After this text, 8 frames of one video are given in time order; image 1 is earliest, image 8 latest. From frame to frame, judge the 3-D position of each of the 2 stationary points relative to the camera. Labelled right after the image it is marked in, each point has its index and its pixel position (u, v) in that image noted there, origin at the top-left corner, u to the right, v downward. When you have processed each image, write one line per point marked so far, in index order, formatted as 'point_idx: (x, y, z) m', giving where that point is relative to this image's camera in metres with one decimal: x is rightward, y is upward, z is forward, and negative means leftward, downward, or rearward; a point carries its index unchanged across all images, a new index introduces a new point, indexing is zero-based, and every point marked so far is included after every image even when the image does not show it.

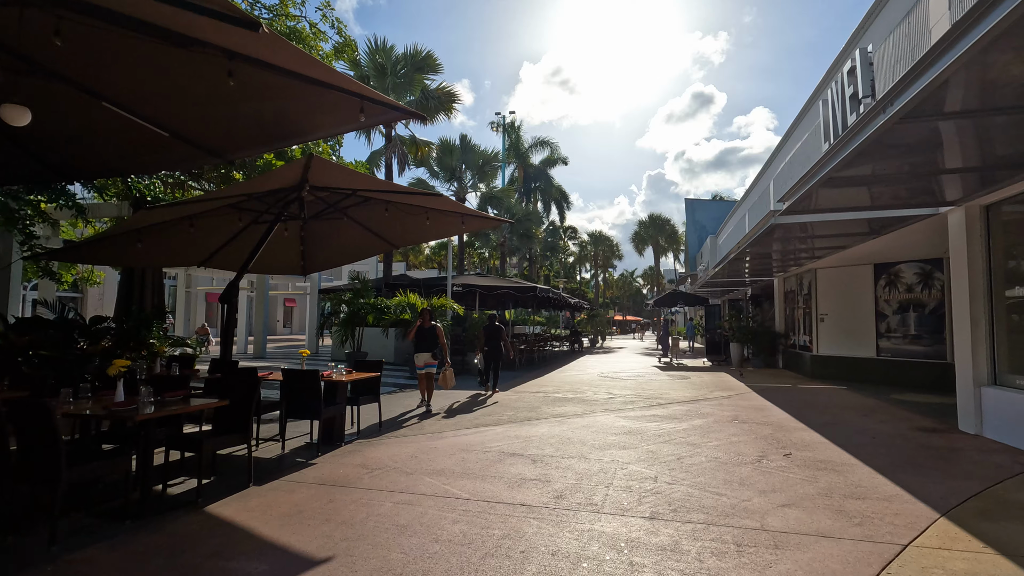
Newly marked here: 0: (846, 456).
0: (+3.5, -1.8, +5.7) m
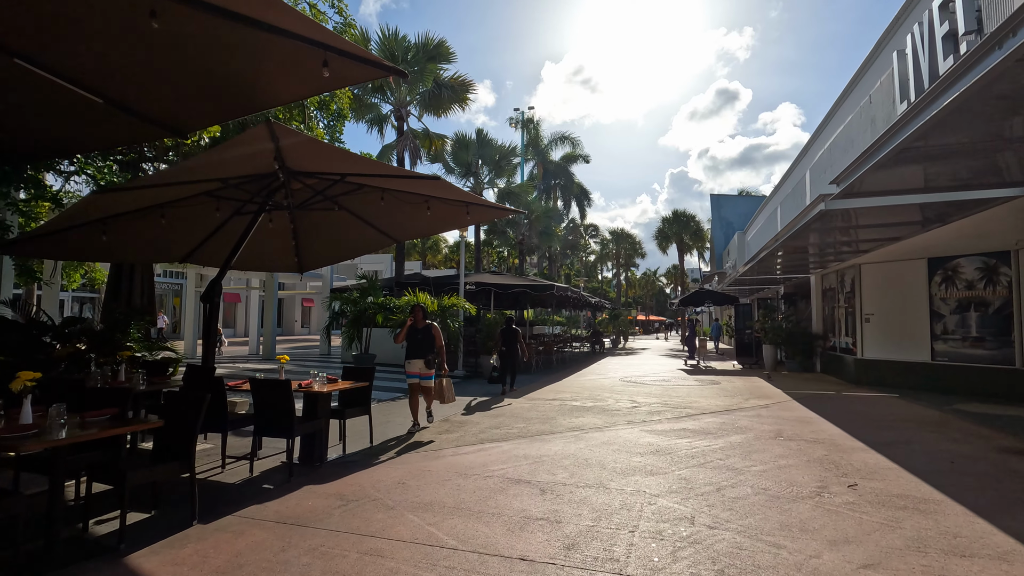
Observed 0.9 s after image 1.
0: (+3.6, -1.7, +4.6) m
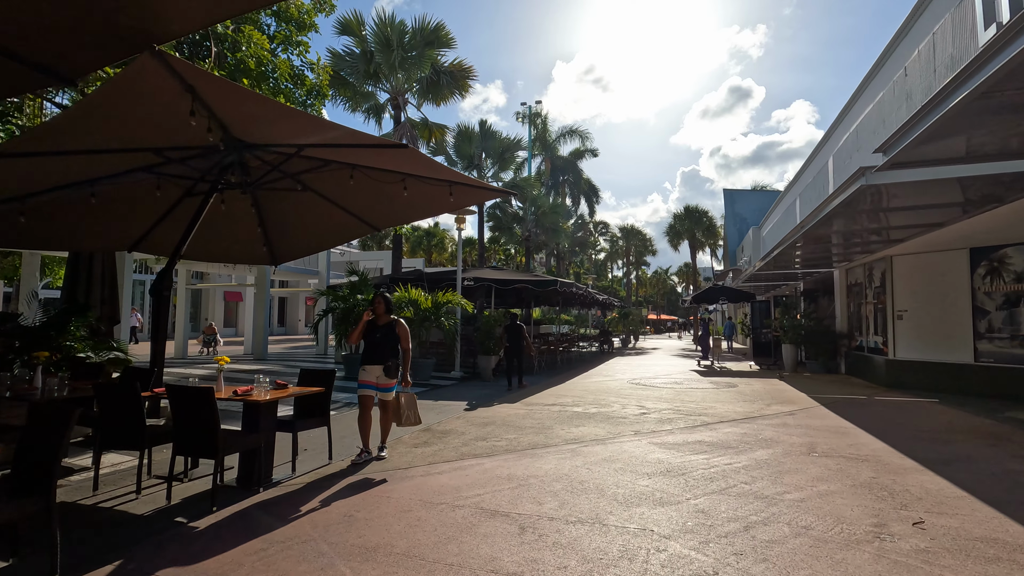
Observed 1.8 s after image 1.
0: (+3.4, -1.6, +3.6) m
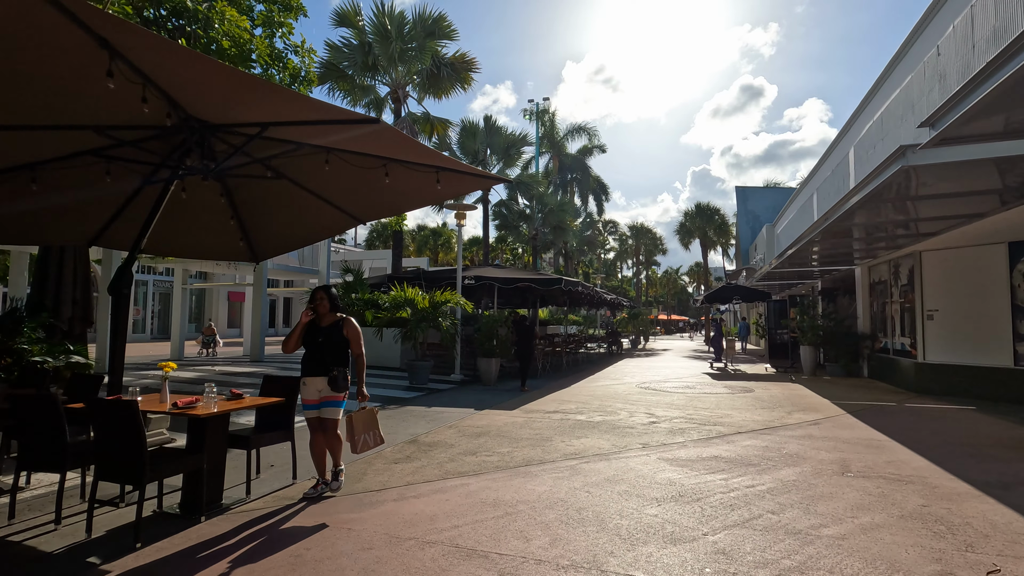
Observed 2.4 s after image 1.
0: (+3.2, -1.6, +2.8) m
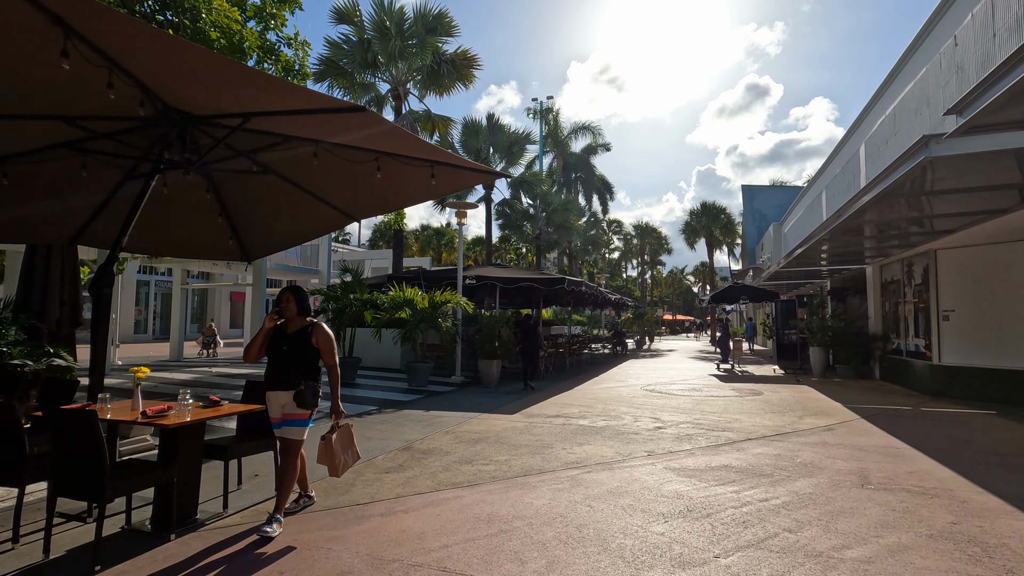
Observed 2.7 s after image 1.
0: (+3.2, -1.6, +2.5) m
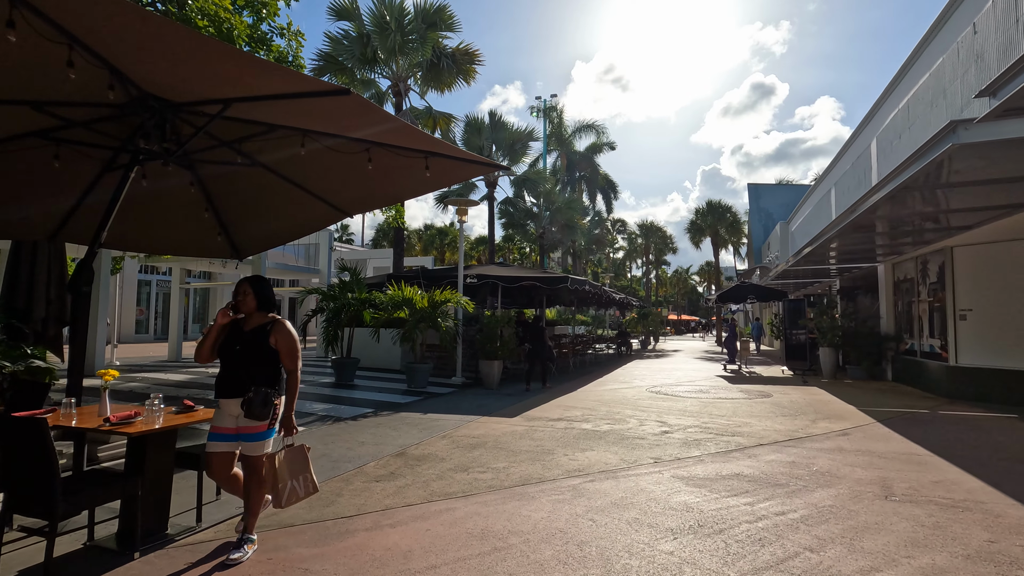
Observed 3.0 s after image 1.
0: (+3.1, -1.5, +2.2) m
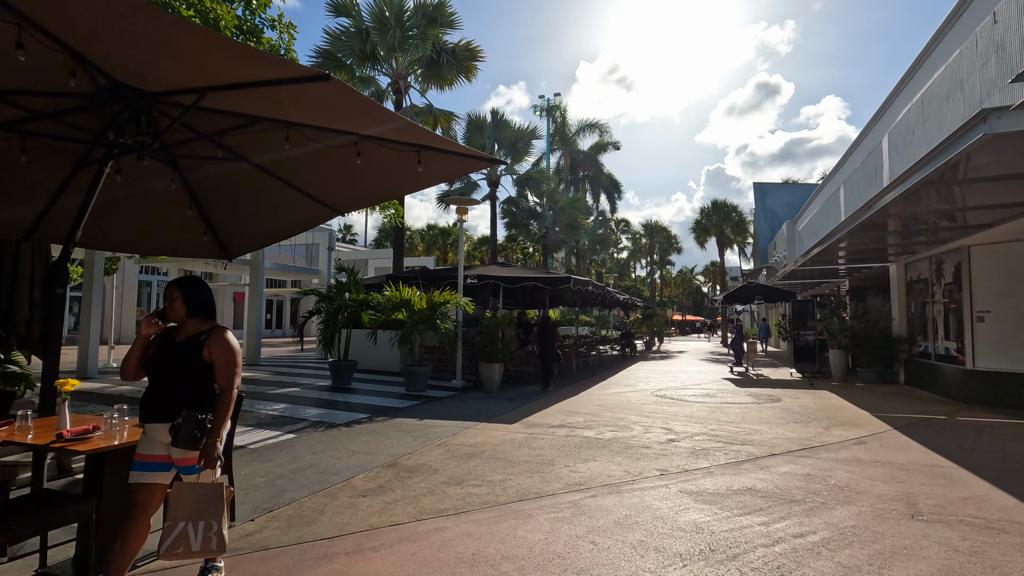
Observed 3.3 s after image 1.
0: (+3.1, -1.5, +1.8) m
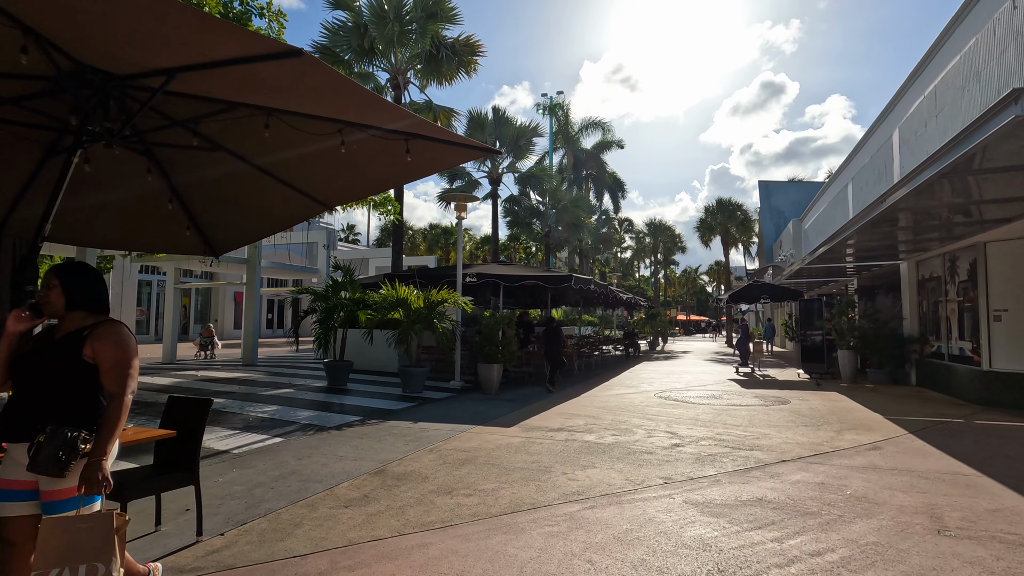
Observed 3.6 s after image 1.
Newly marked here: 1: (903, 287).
0: (+3.0, -1.5, +1.5) m
1: (+9.9, 0.0, +13.7) m
